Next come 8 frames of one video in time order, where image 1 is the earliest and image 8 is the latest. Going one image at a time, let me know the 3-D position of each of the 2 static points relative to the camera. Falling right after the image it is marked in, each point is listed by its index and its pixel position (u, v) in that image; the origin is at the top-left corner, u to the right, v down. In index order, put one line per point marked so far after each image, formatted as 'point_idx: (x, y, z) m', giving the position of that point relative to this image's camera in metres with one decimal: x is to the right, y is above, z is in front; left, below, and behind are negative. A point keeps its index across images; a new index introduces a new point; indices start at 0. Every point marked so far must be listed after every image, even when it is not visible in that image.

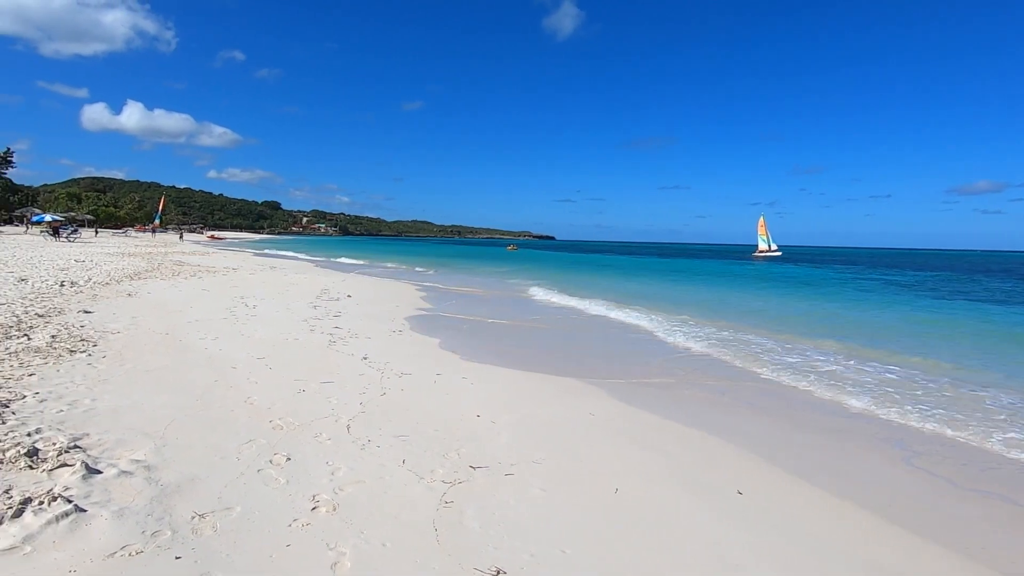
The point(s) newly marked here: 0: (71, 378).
0: (-3.8, -0.8, +5.1) m
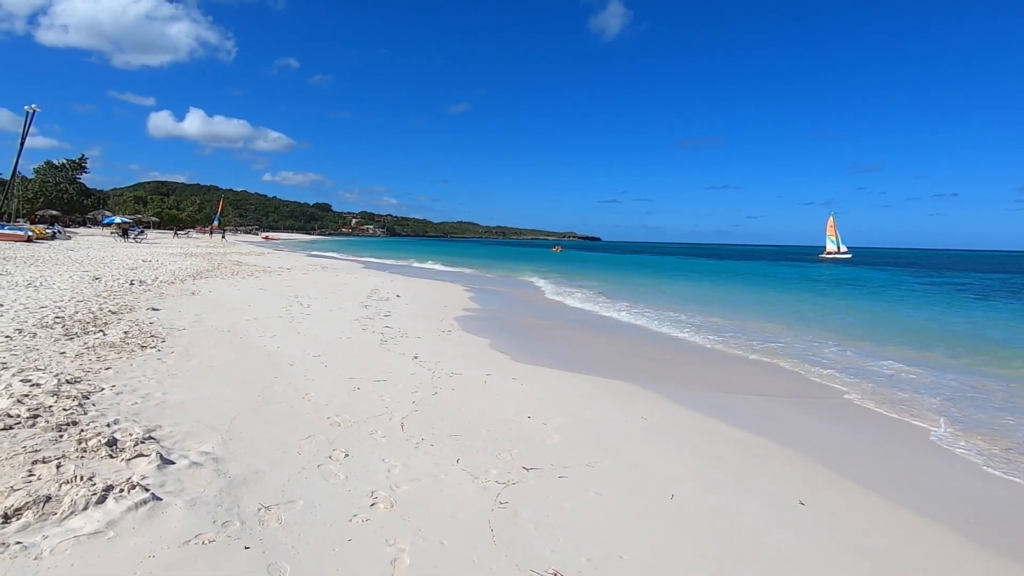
0: (-3.4, -0.8, +5.4) m
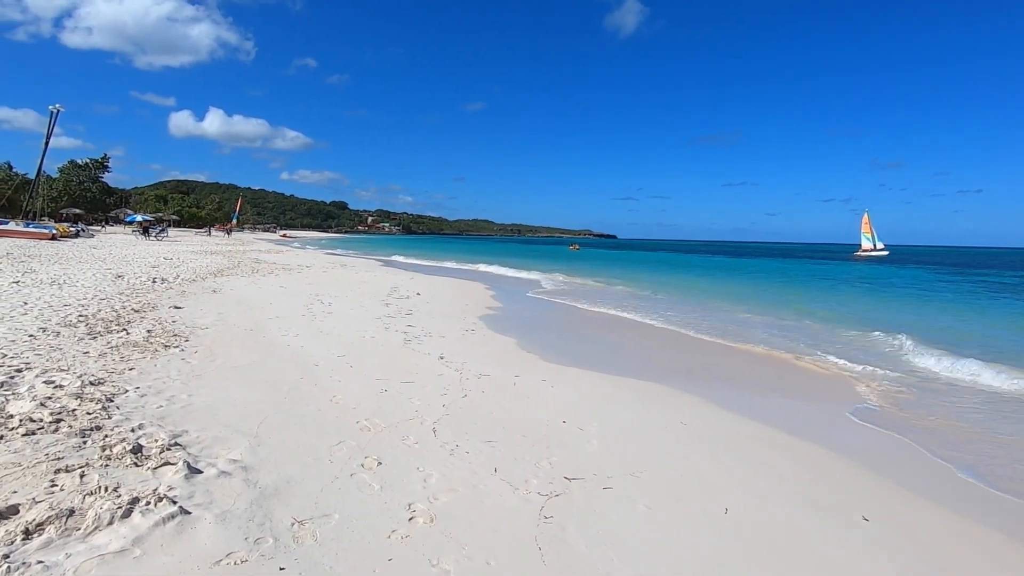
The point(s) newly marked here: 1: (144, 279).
0: (-3.1, -0.8, +5.2) m
1: (-8.3, +0.2, +13.1) m
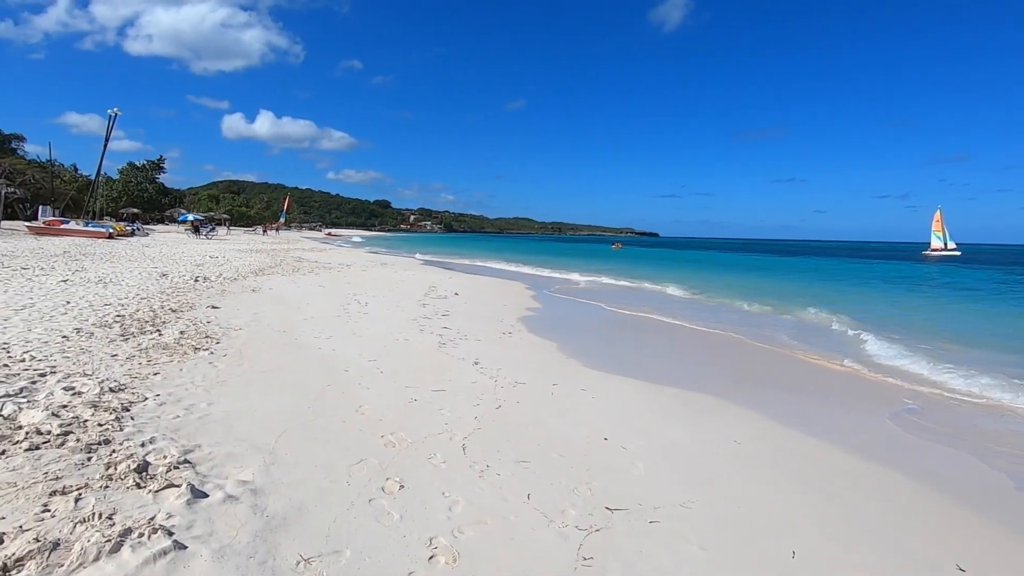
0: (-2.8, -0.8, +5.0) m
1: (-7.4, +0.2, +13.3) m
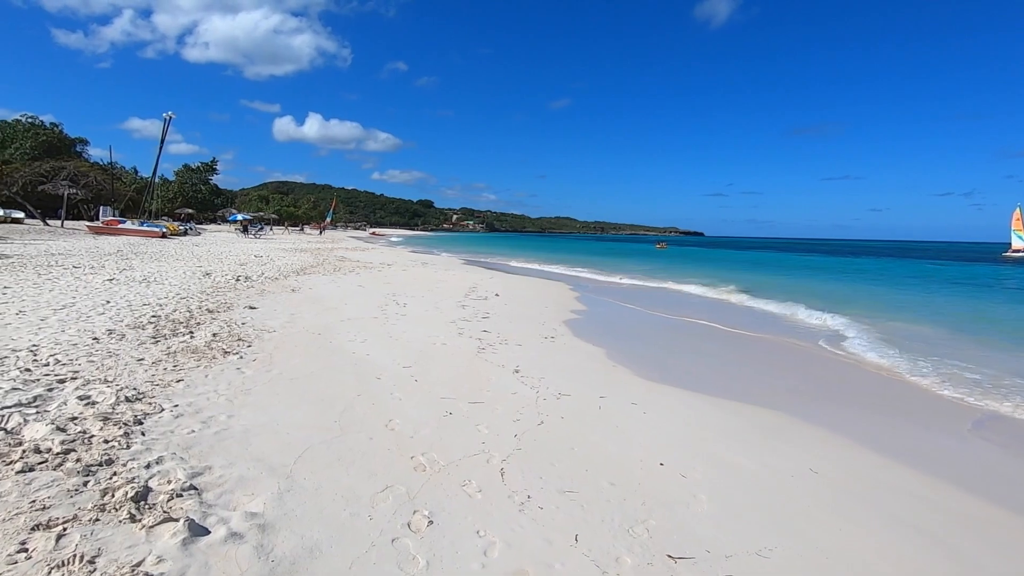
0: (-2.4, -0.8, +4.8) m
1: (-6.5, +0.3, +13.3) m
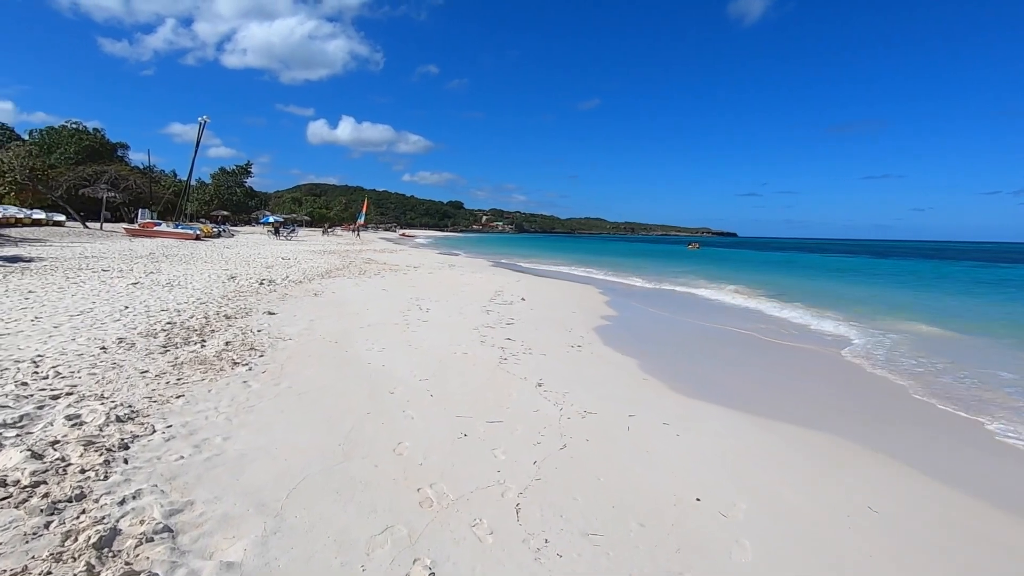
0: (-2.3, -0.9, +4.5) m
1: (-5.9, +0.2, +13.2) m
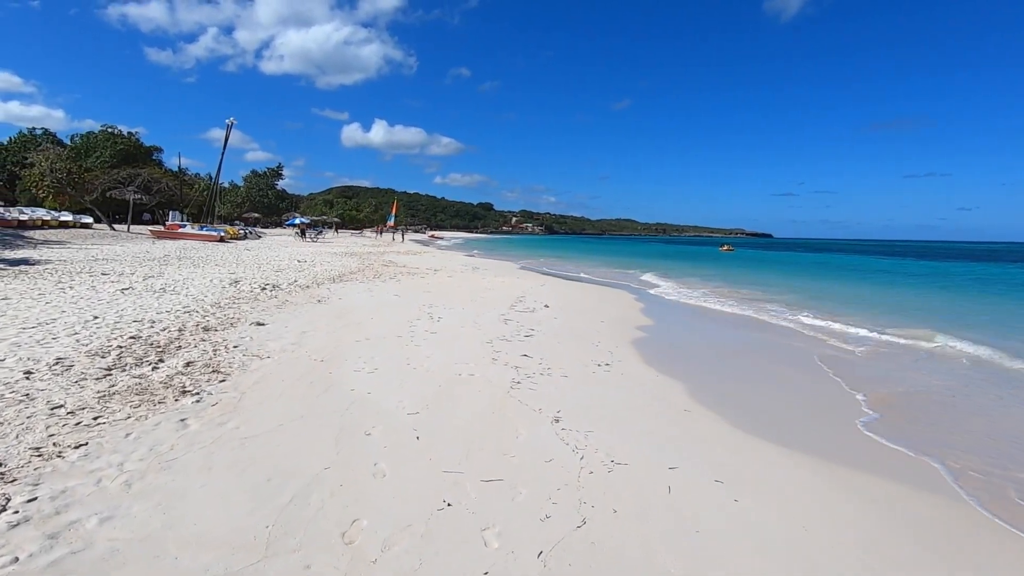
0: (-2.3, -1.0, +3.4) m
1: (-5.4, +0.1, +12.3) m
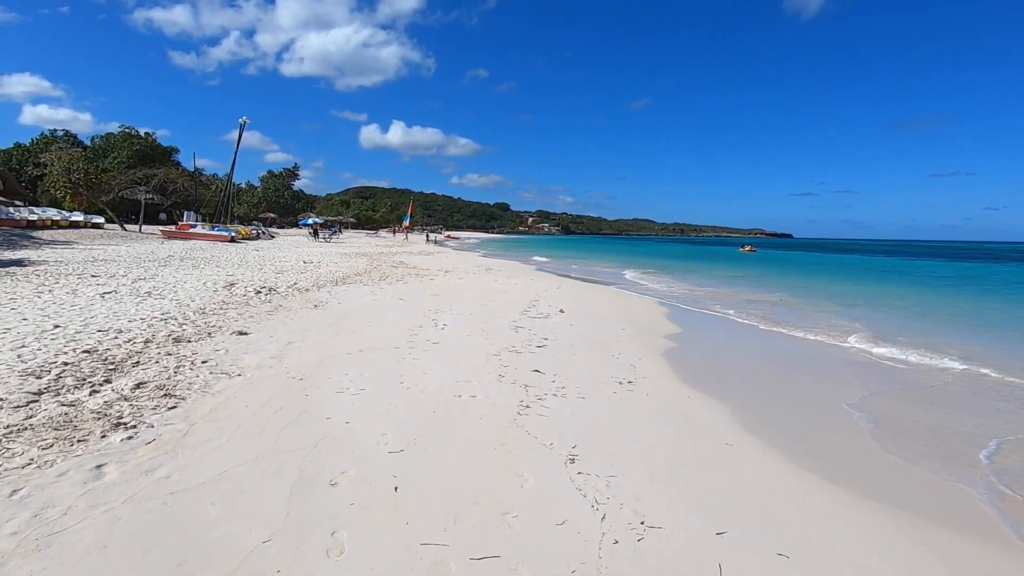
0: (-2.3, -1.0, +2.6) m
1: (-5.2, 0.0, +11.6) m
